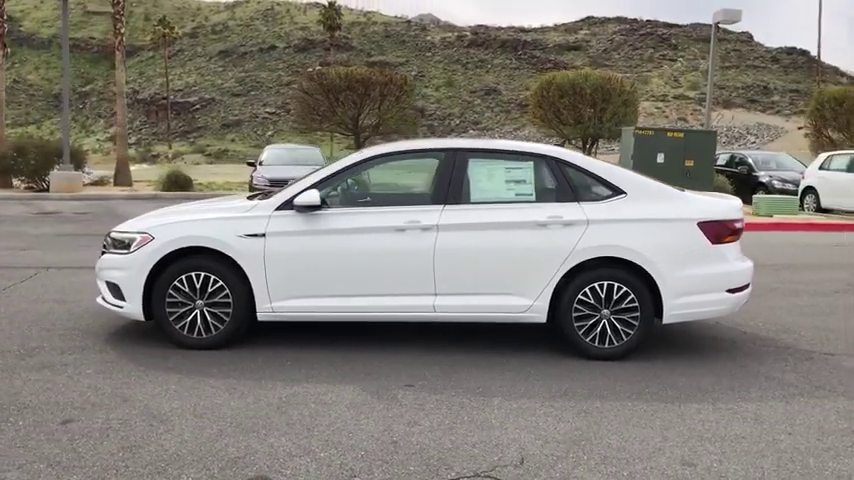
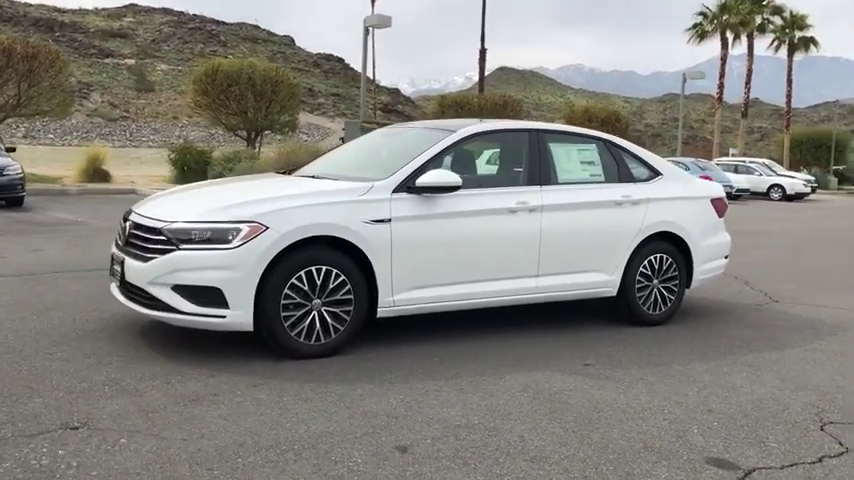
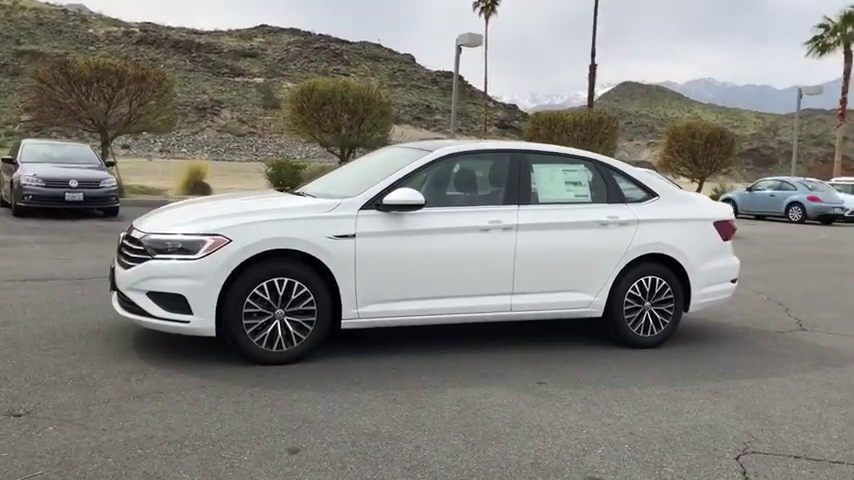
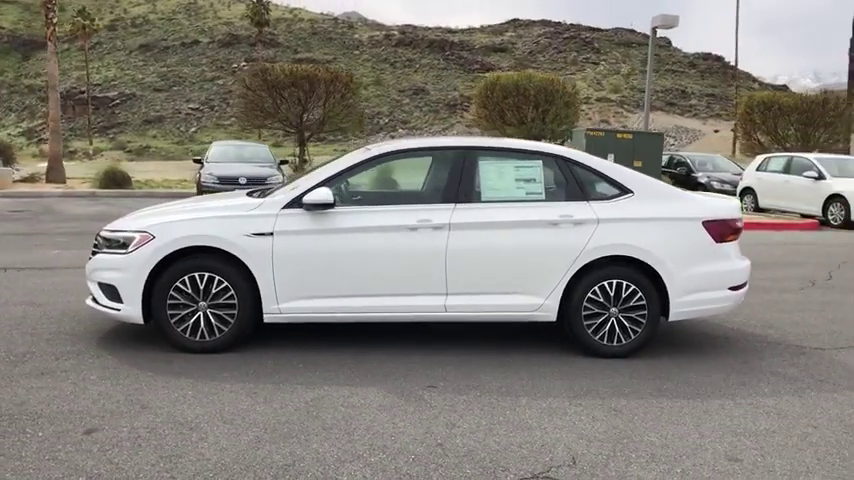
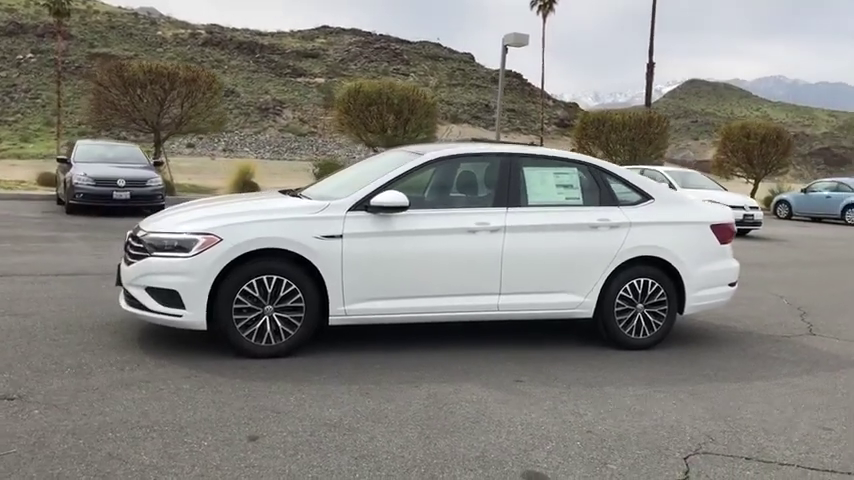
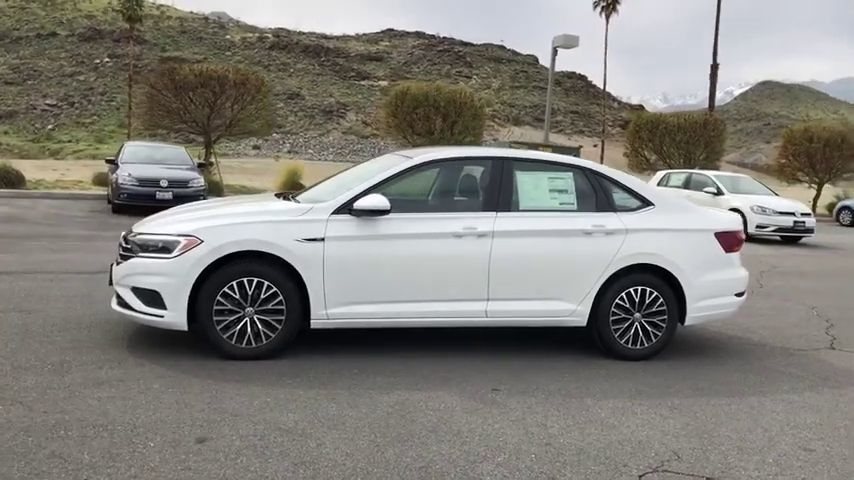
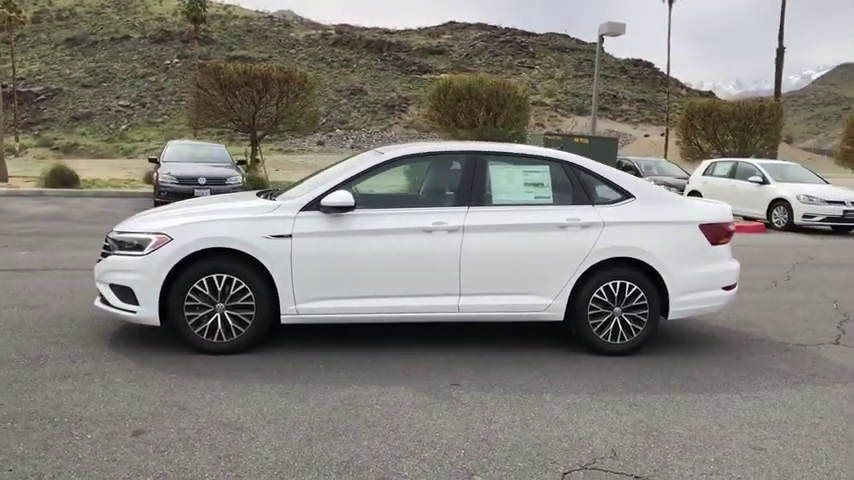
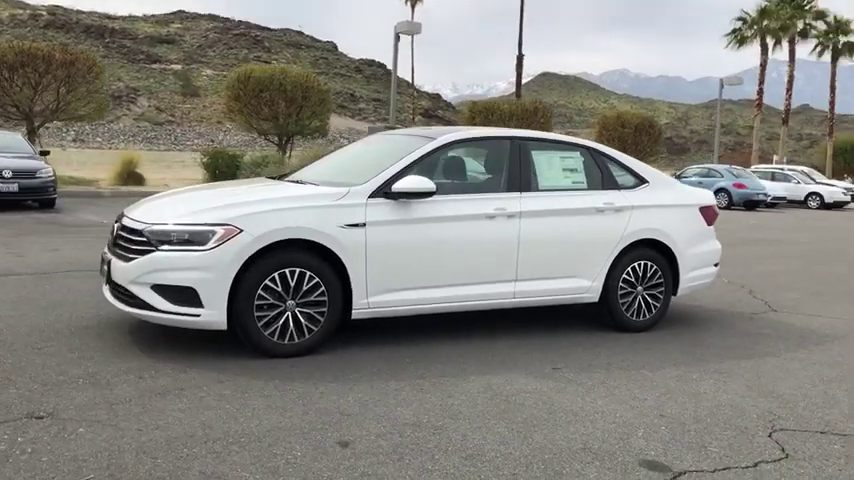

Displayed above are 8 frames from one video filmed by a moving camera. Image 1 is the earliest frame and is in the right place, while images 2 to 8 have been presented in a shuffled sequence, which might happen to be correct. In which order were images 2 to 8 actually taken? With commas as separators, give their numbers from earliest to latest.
4, 7, 6, 5, 3, 8, 2
